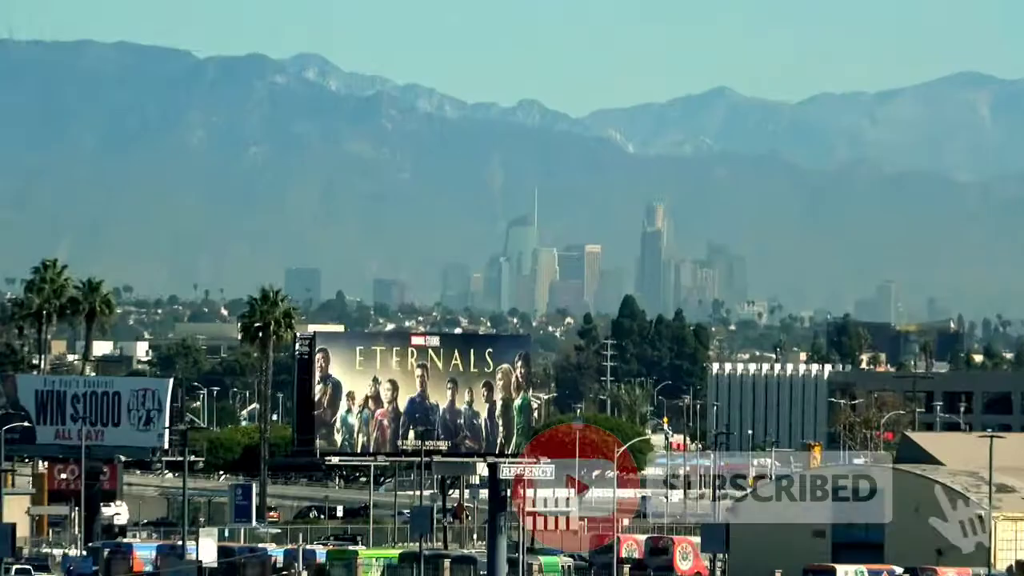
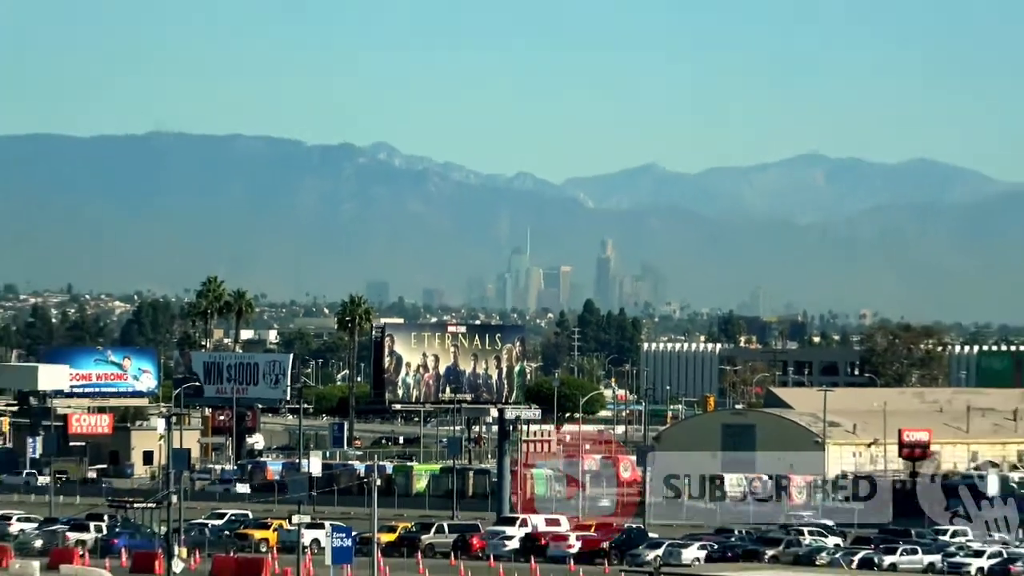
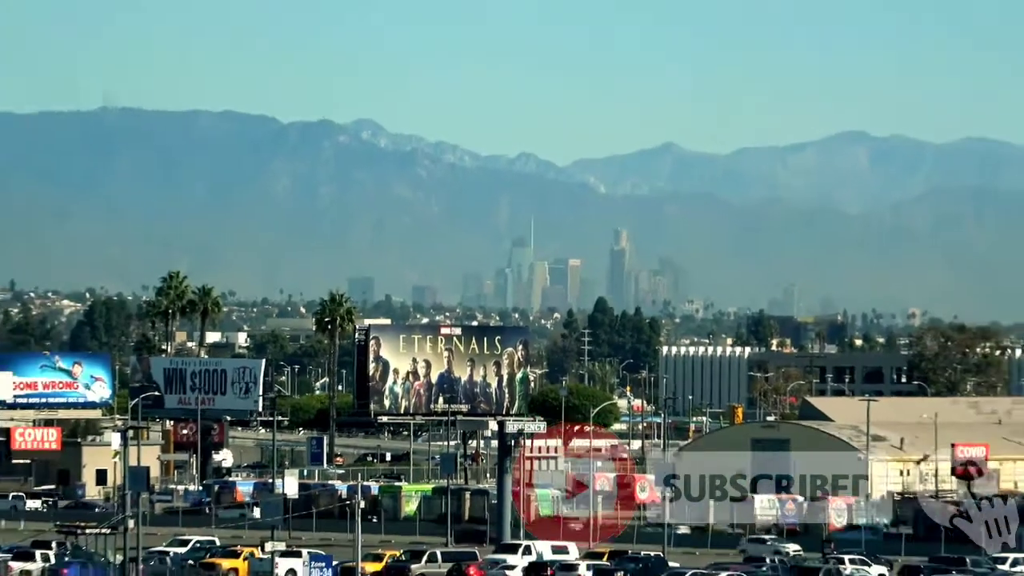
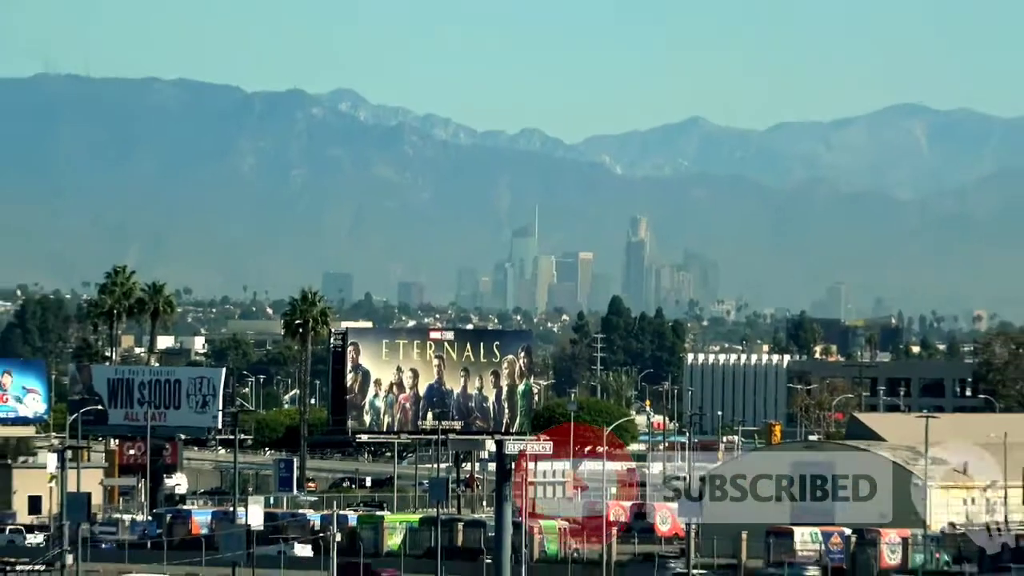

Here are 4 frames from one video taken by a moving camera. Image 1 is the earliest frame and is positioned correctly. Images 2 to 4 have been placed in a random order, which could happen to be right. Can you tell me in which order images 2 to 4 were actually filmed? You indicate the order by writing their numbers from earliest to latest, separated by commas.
4, 3, 2
